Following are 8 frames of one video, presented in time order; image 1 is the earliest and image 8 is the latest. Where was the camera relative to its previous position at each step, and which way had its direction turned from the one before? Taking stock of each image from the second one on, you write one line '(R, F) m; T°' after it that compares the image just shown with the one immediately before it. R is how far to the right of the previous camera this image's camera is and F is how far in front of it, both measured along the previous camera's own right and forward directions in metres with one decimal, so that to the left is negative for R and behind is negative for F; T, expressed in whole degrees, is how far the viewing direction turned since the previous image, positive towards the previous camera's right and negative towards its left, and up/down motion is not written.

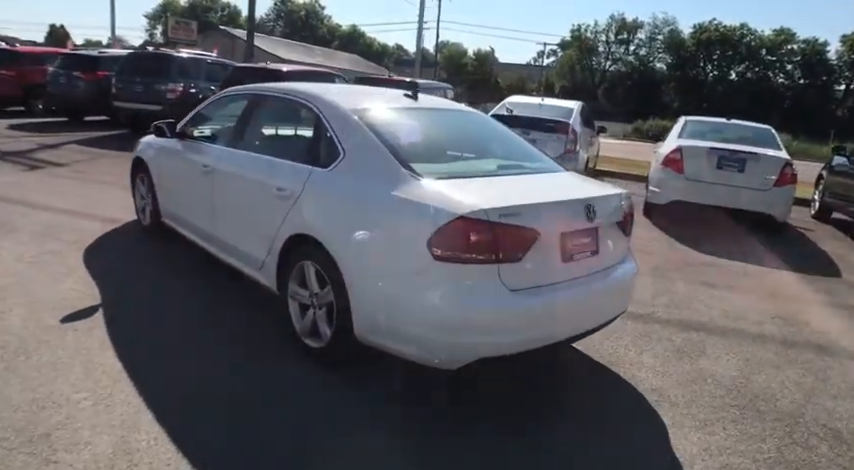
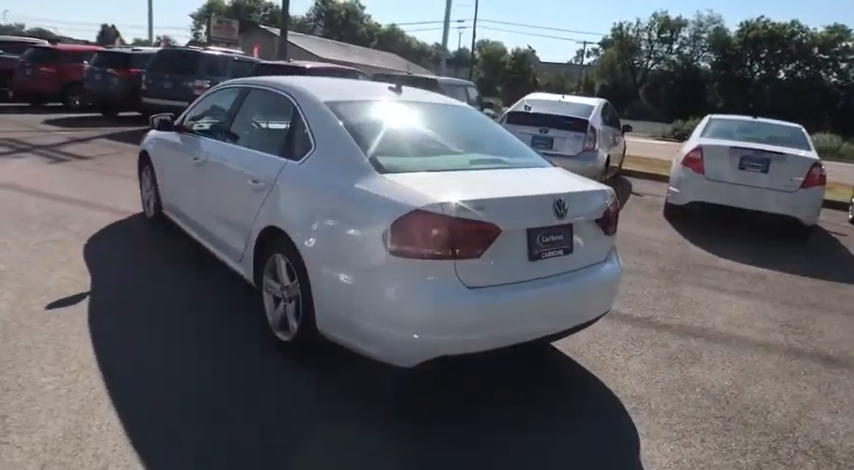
(+0.3, +0.1) m; -4°
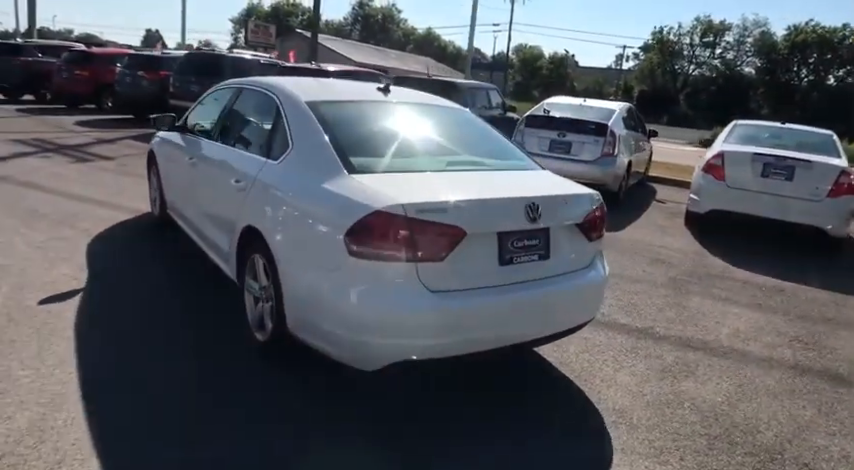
(+0.3, +0.1) m; -3°
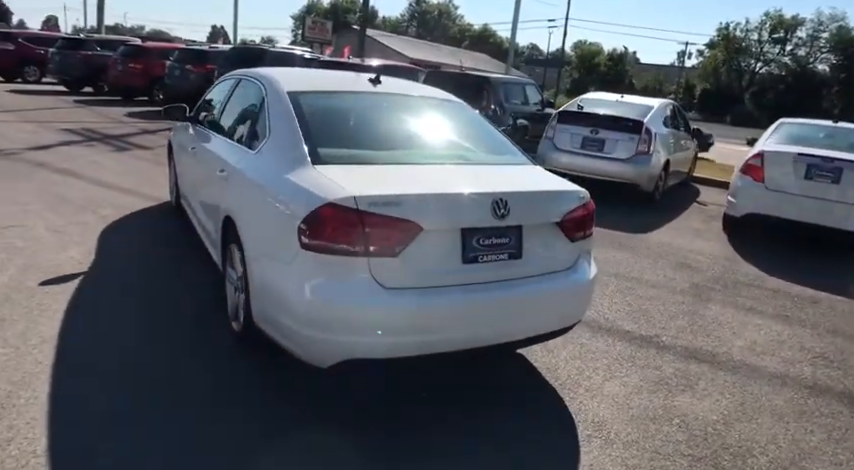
(+0.4, +0.1) m; -5°
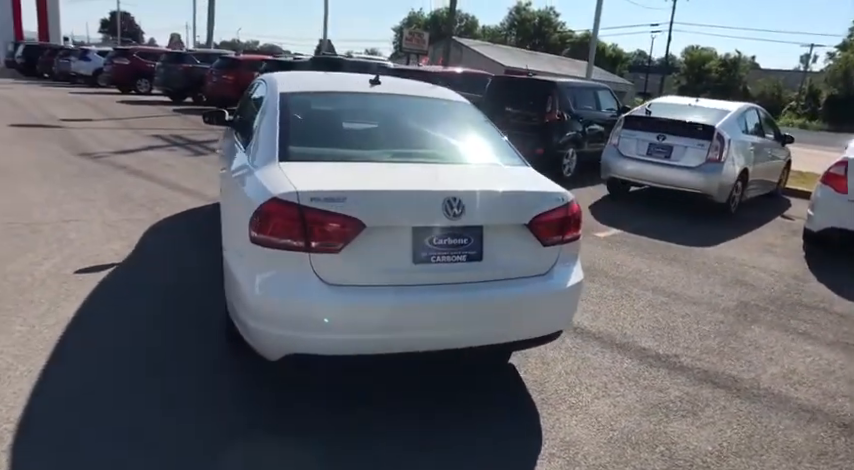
(+0.6, +0.1) m; -9°
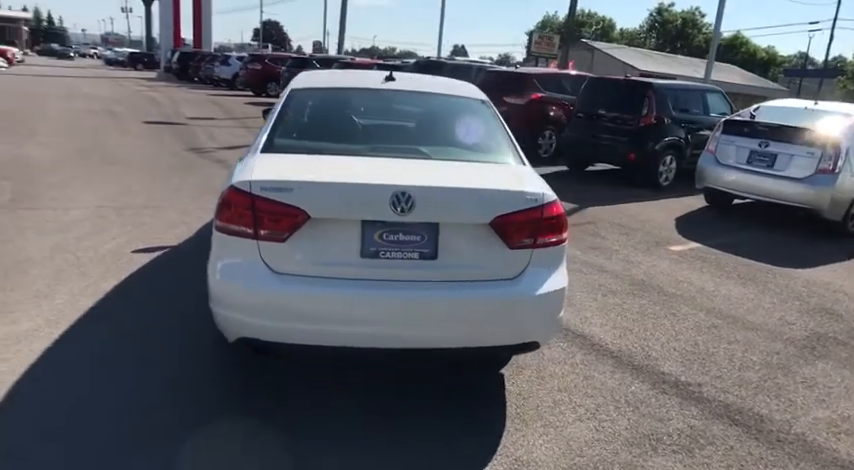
(+0.7, +0.1) m; -12°
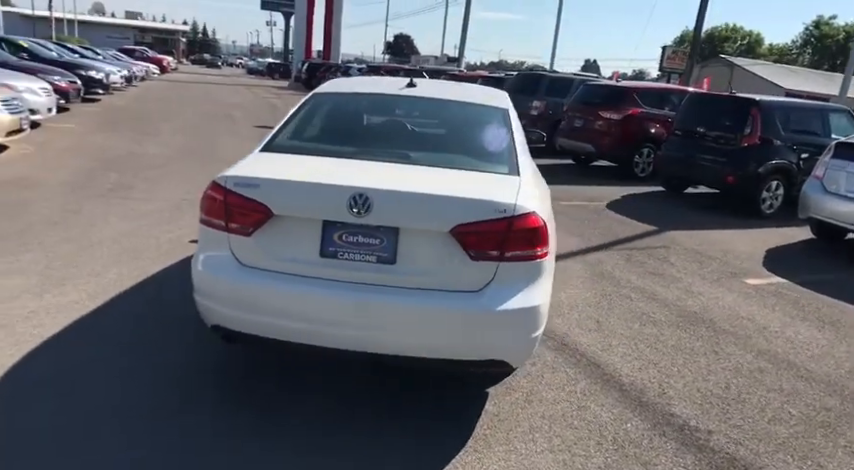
(+0.6, +0.1) m; -11°
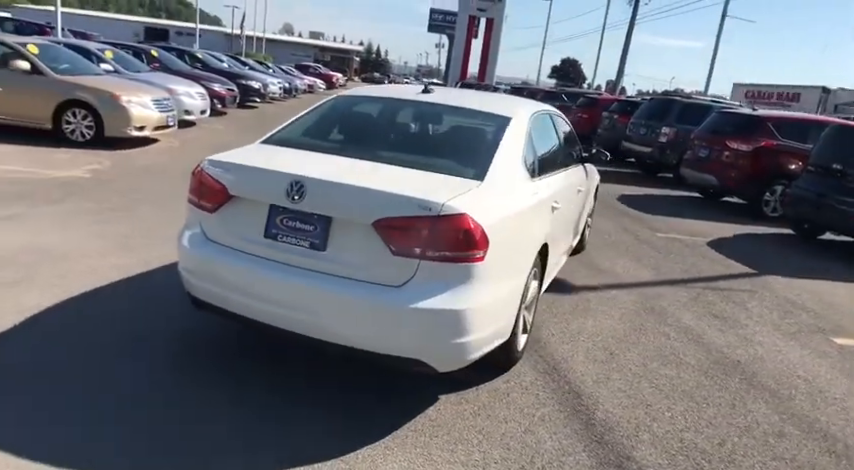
(+0.9, +0.1) m; -15°
